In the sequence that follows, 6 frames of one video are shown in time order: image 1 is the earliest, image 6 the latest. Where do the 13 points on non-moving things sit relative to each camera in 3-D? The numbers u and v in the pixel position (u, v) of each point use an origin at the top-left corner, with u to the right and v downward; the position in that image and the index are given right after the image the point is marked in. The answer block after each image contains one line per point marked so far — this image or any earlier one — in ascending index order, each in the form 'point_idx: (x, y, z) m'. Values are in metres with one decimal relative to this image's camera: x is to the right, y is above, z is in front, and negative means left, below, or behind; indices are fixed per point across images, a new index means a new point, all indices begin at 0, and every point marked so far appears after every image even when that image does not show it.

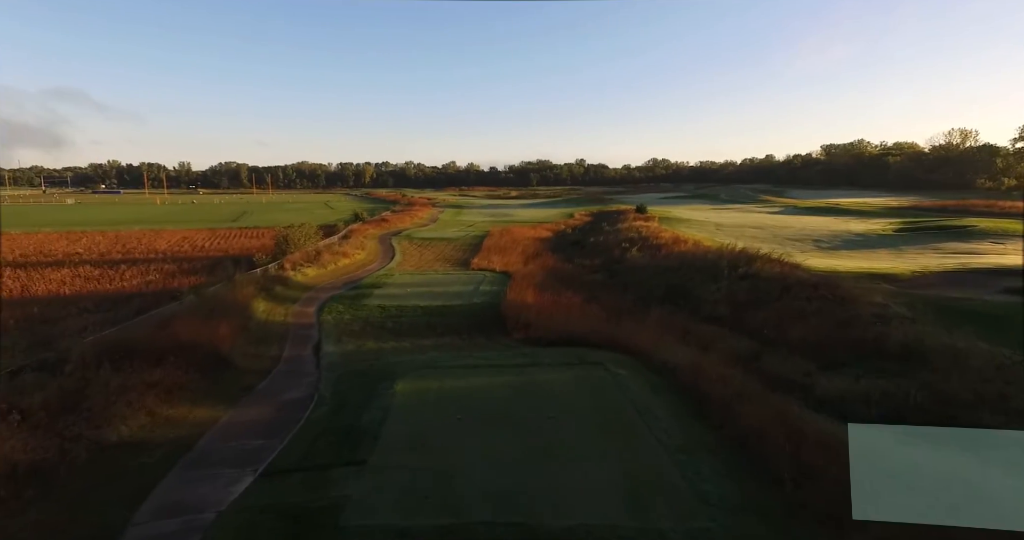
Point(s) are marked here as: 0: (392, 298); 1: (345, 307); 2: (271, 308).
0: (-4.2, -1.1, +18.8) m
1: (-5.4, -1.2, +17.6) m
2: (-7.4, -1.2, +16.9) m
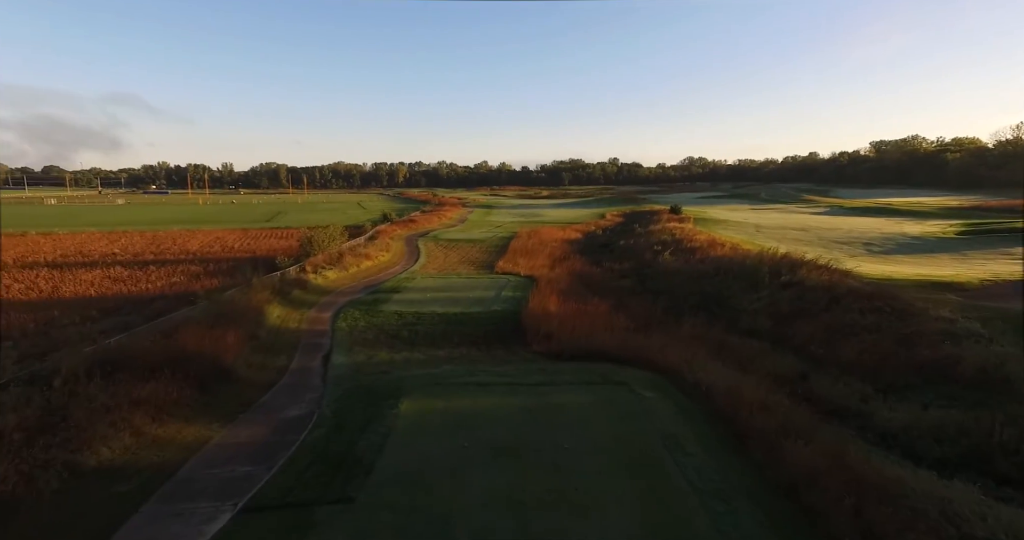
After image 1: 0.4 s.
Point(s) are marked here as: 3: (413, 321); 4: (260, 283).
0: (-3.4, -1.2, +18.1) m
1: (-4.7, -1.3, +17.0) m
2: (-6.8, -1.3, +16.4) m
3: (-2.9, -1.6, +16.1) m
4: (-8.4, -0.4, +18.1) m
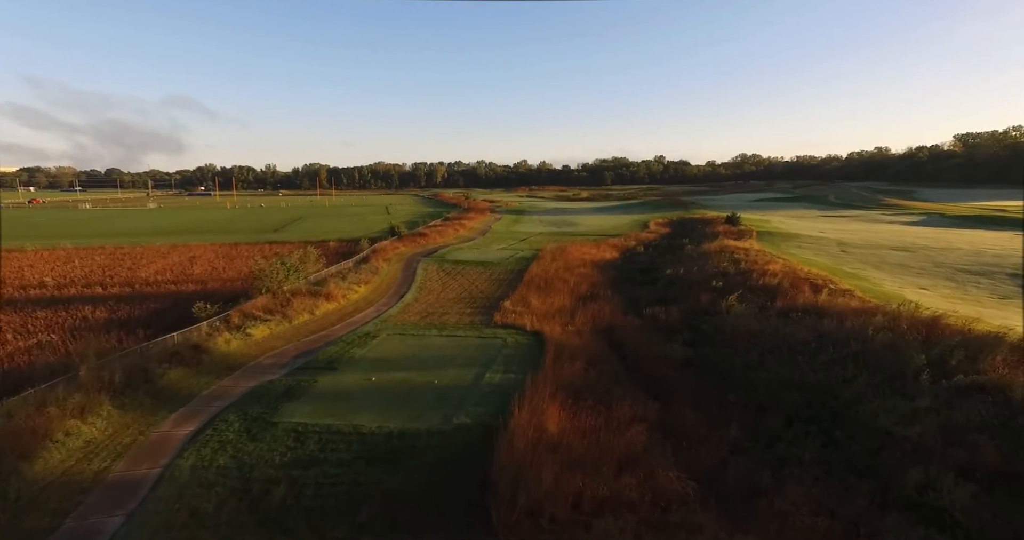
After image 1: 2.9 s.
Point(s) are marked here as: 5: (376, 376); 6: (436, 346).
0: (-3.8, -2.9, +11.4) m
1: (-5.2, -3.0, +10.4) m
2: (-7.3, -2.9, +9.9) m
3: (-3.5, -3.2, +9.4) m
4: (-8.8, -2.0, +11.7) m
5: (-3.4, -2.6, +13.7) m
6: (-2.2, -2.2, +16.3) m
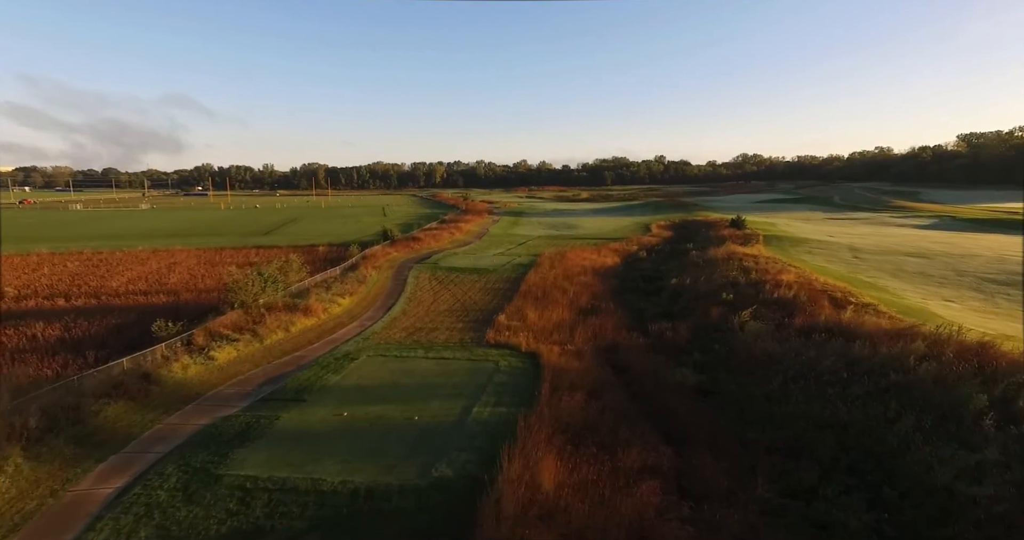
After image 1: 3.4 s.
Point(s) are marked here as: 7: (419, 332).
0: (-4.0, -3.3, +9.8) m
1: (-5.4, -3.4, +8.8) m
2: (-7.5, -3.4, +8.3) m
3: (-3.7, -3.7, +7.8) m
4: (-9.0, -2.5, +10.1) m
5: (-3.6, -3.0, +12.0) m
6: (-2.4, -2.6, +14.7) m
7: (-3.2, -2.1, +19.2) m
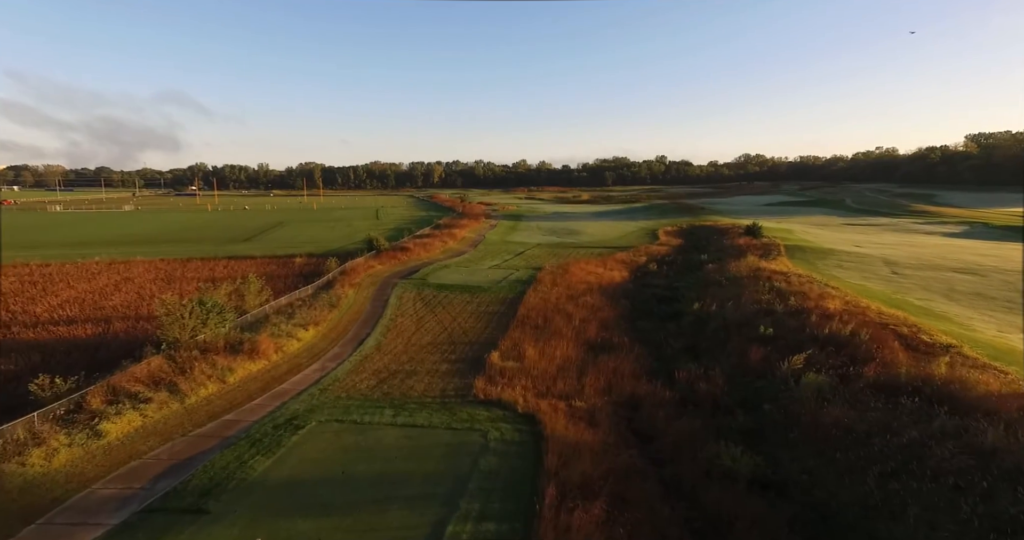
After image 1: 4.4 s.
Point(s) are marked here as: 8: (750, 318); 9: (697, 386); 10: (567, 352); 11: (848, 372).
0: (-4.2, -4.2, +6.1) m
1: (-5.6, -4.3, +5.1) m
2: (-7.6, -4.3, +4.7) m
3: (-3.9, -4.6, +4.1) m
4: (-9.2, -3.3, +6.5) m
5: (-3.8, -3.9, +8.4) m
6: (-2.6, -3.5, +11.0) m
7: (-3.4, -3.0, +15.6) m
8: (+8.6, -1.6, +19.6) m
9: (+5.0, -3.0, +14.6) m
10: (+1.8, -2.5, +17.6) m
11: (+8.4, -2.5, +13.5) m
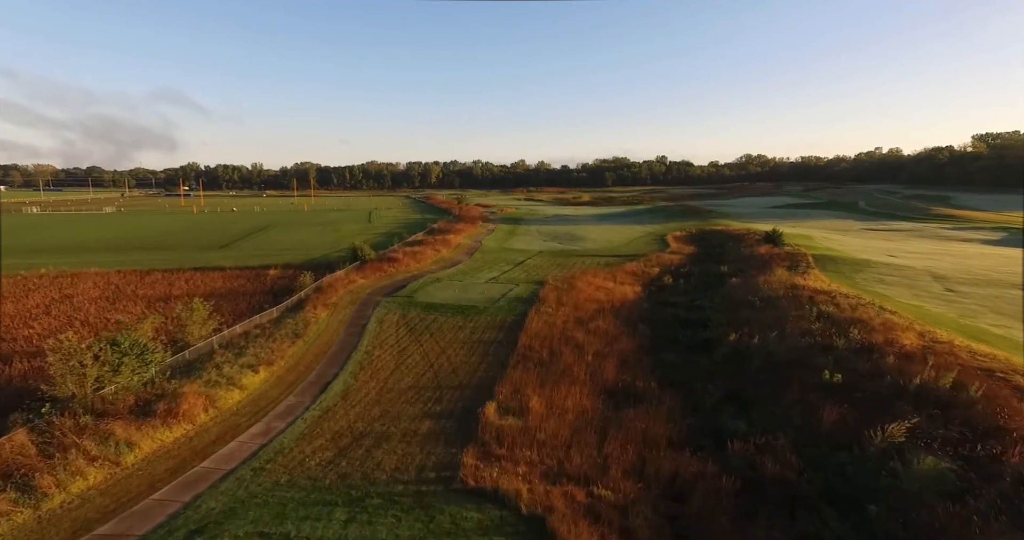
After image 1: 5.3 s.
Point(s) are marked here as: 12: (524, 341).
0: (-4.2, -5.0, +2.4) m
1: (-5.5, -5.1, +1.4) m
2: (-7.6, -5.0, +0.9) m
3: (-3.8, -5.3, +0.4) m
4: (-9.1, -4.1, +2.7) m
5: (-3.7, -4.7, +4.6) m
6: (-2.6, -4.3, +7.3) m
7: (-3.4, -3.8, +11.8) m
8: (+8.6, -2.4, +15.8) m
9: (+5.0, -3.8, +10.9) m
10: (+1.8, -3.2, +13.8) m
11: (+8.5, -3.3, +9.8) m
12: (+0.5, -2.3, +18.6) m
